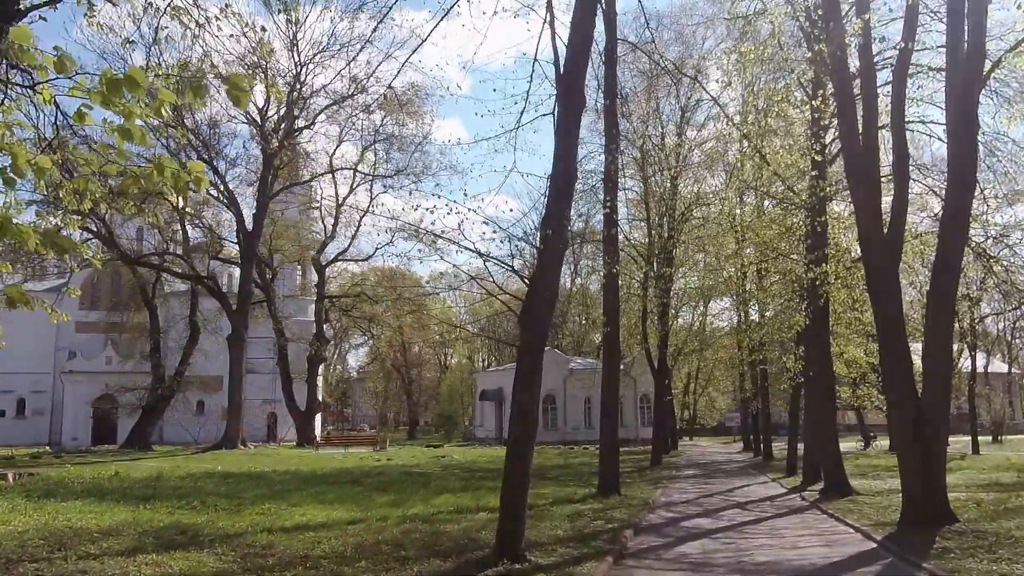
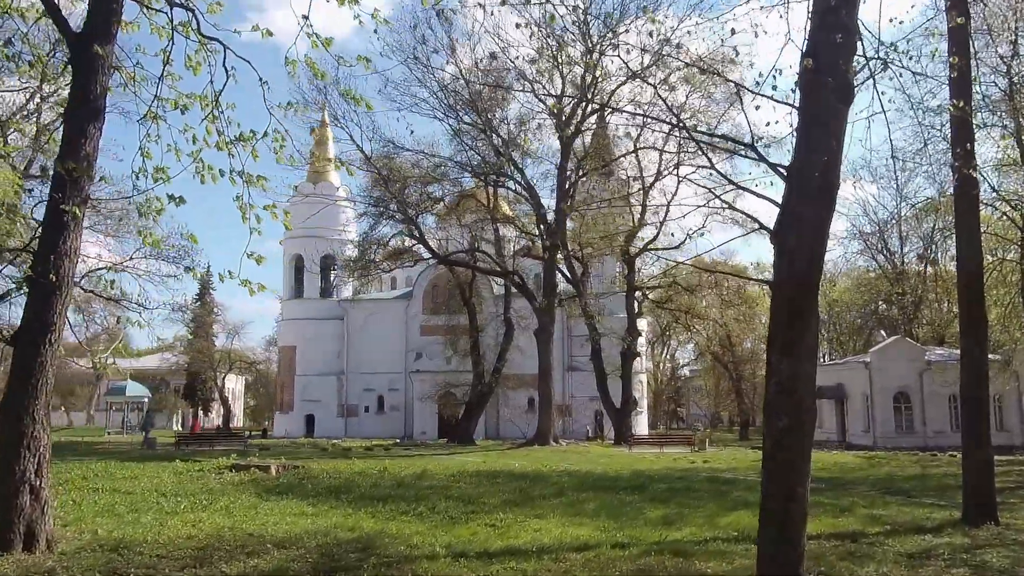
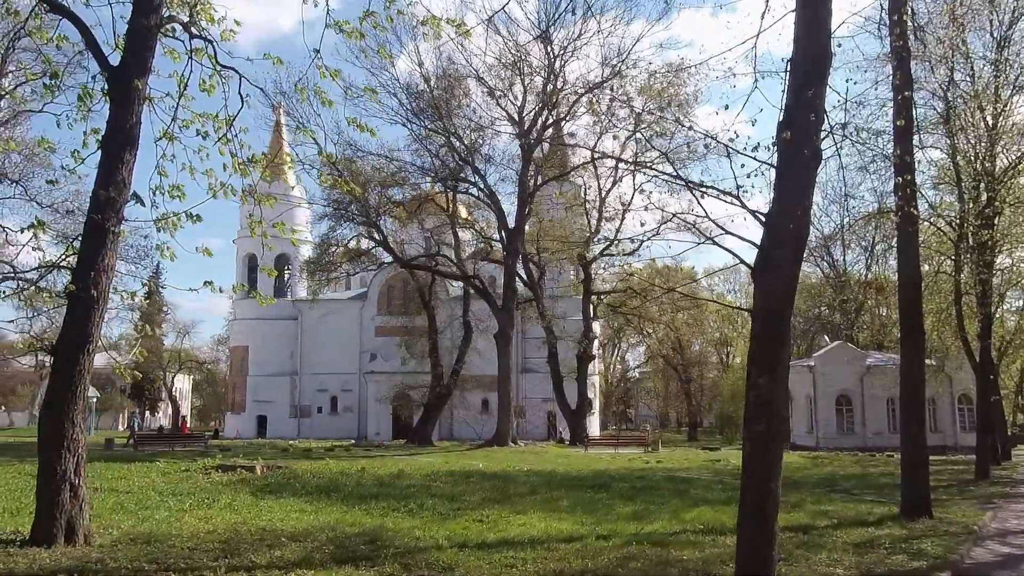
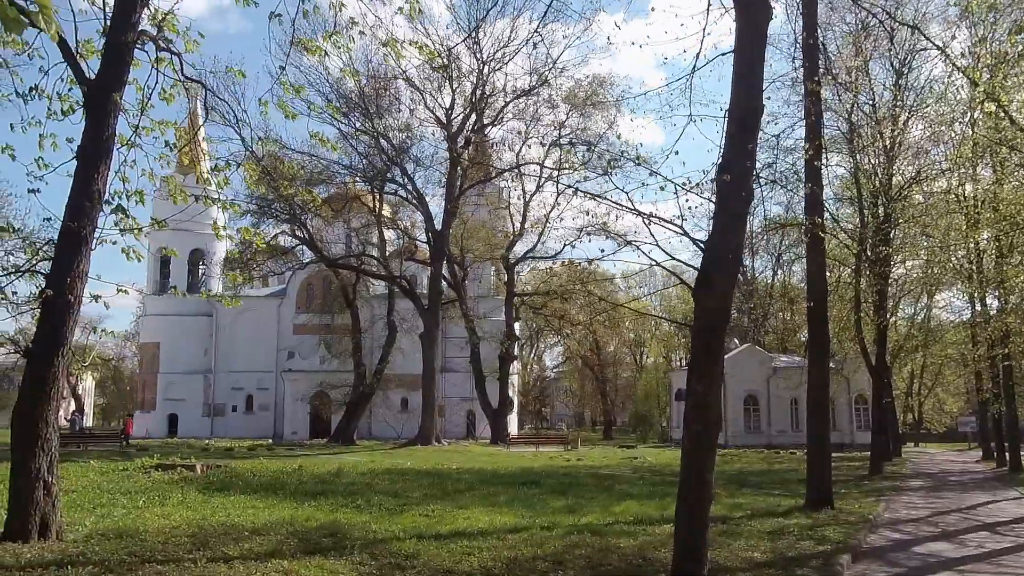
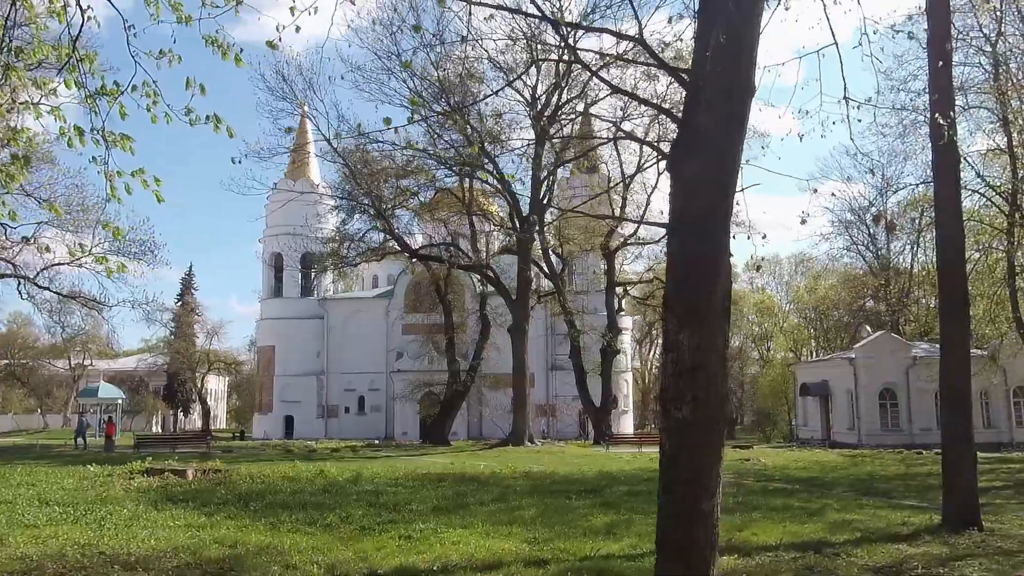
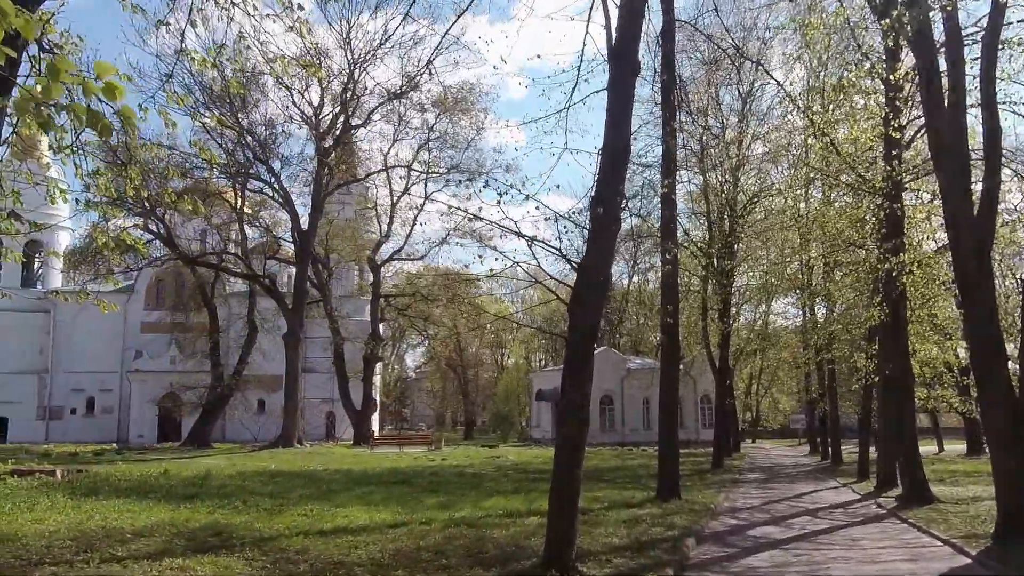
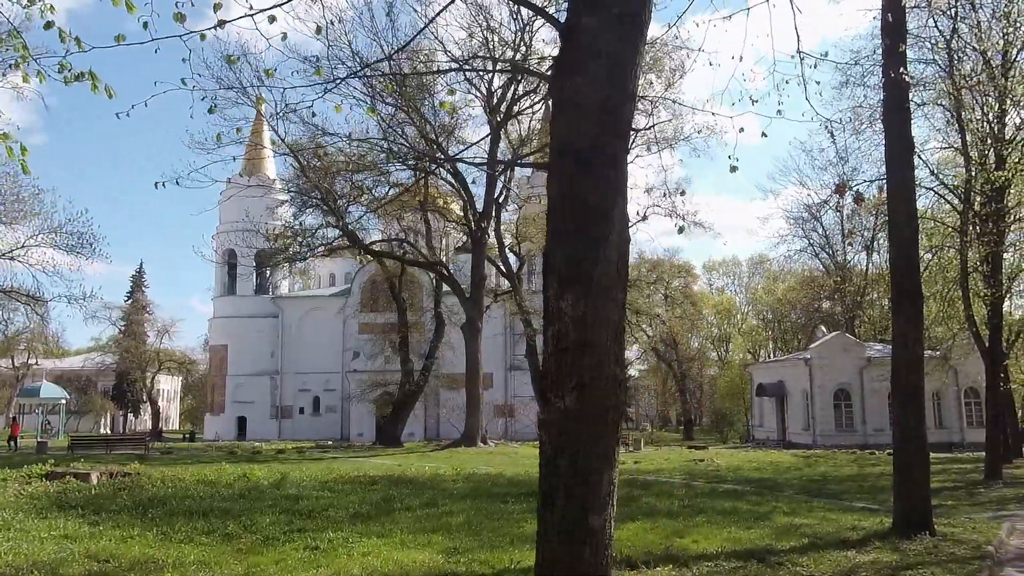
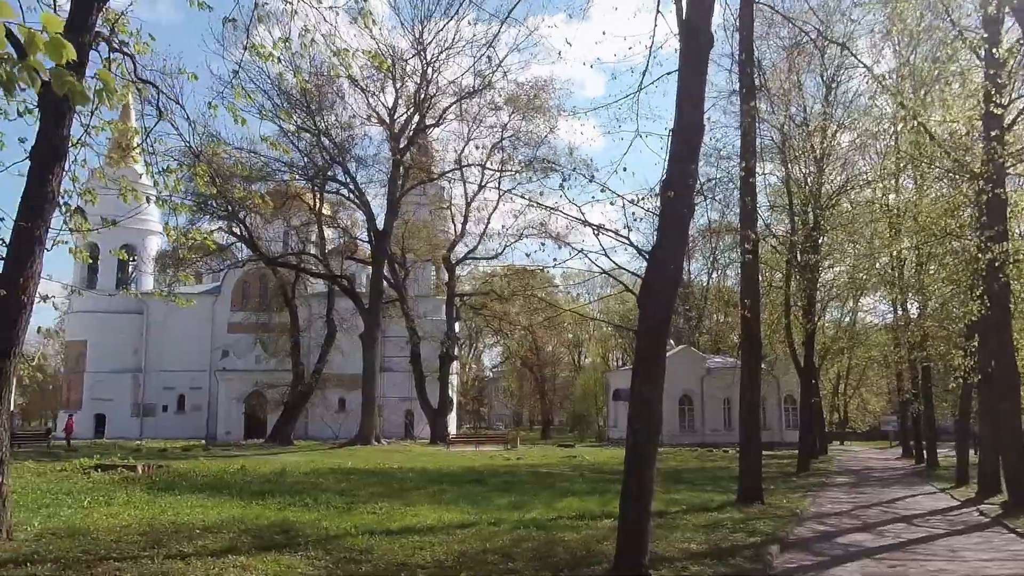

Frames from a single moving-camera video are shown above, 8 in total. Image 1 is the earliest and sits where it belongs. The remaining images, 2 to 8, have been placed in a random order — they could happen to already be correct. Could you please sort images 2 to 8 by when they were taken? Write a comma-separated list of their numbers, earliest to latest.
6, 8, 4, 3, 2, 5, 7
